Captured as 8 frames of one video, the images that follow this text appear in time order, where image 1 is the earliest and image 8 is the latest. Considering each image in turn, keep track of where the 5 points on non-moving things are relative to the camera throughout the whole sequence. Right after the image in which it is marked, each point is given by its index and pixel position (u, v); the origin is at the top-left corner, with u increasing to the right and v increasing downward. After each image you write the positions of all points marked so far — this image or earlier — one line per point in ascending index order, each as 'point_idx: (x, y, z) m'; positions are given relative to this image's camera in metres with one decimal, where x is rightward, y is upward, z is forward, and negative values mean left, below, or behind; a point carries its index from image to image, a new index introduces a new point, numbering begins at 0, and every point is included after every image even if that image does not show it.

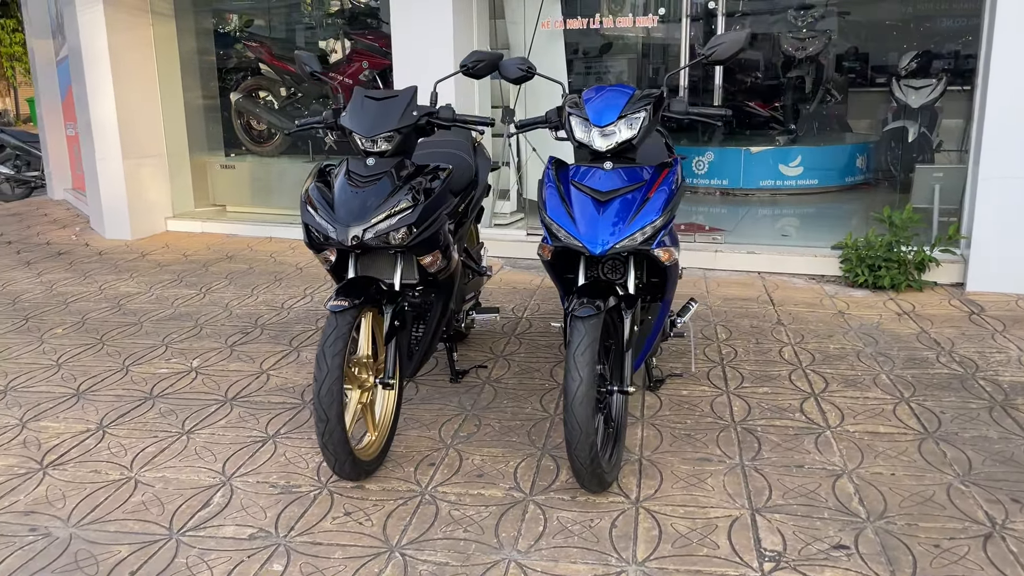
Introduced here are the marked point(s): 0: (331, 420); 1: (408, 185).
0: (-0.6, -0.4, +2.9) m
1: (-0.4, +0.4, +3.3) m
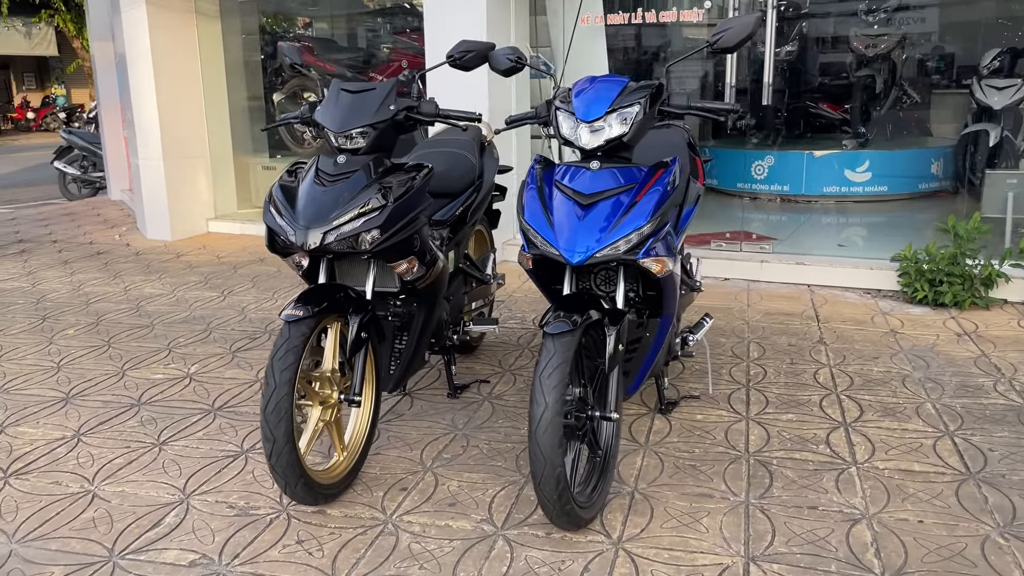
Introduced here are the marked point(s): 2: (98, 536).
0: (-0.7, -0.5, +2.7) m
1: (-0.4, +0.4, +3.0) m
2: (-1.3, -0.8, +2.8) m
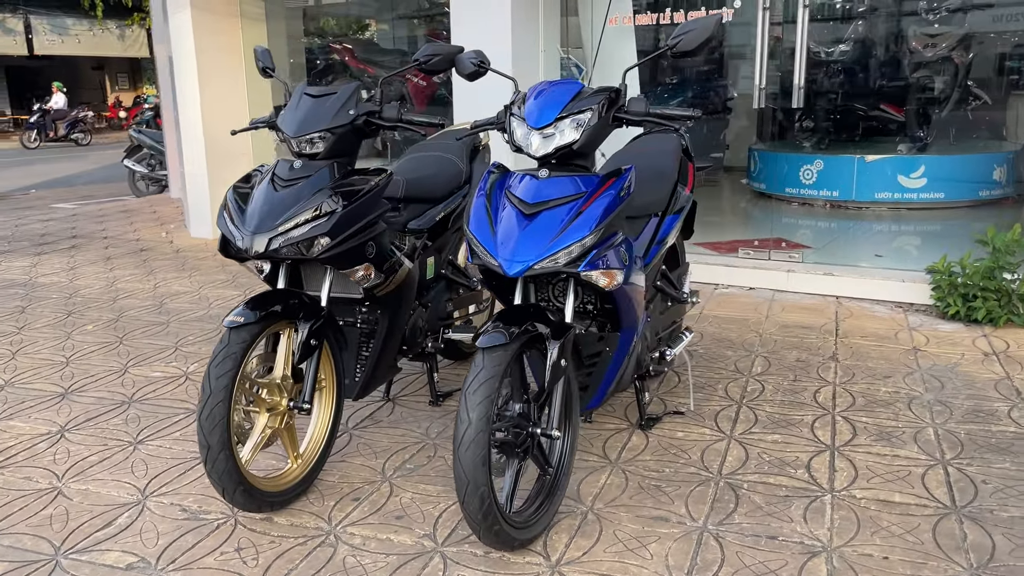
0: (-0.9, -0.5, +2.7) m
1: (-0.6, +0.3, +3.0) m
2: (-1.5, -0.8, +2.9) m
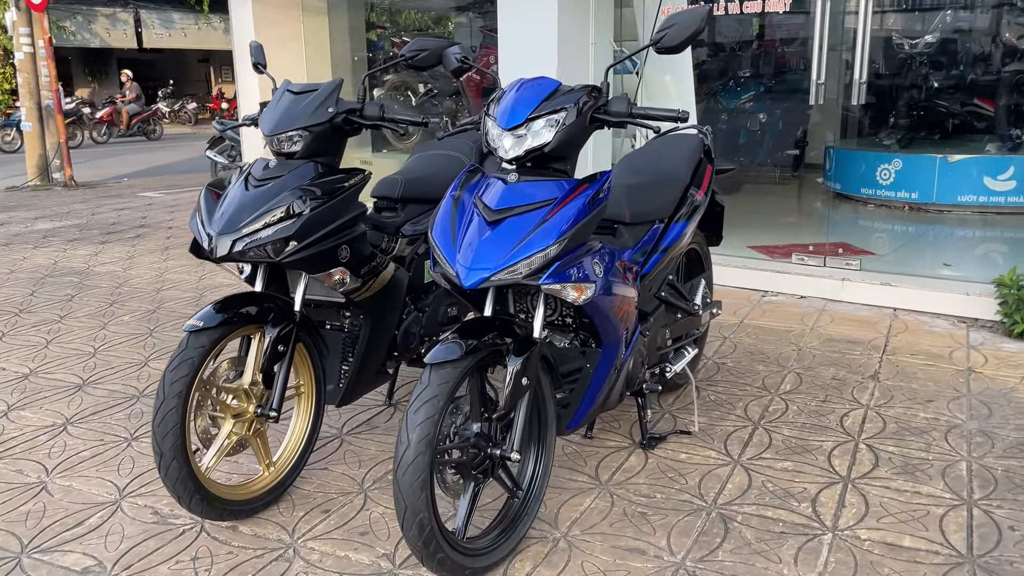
0: (-1.0, -0.5, +2.6) m
1: (-0.7, +0.3, +2.9) m
2: (-1.6, -0.8, +2.9) m
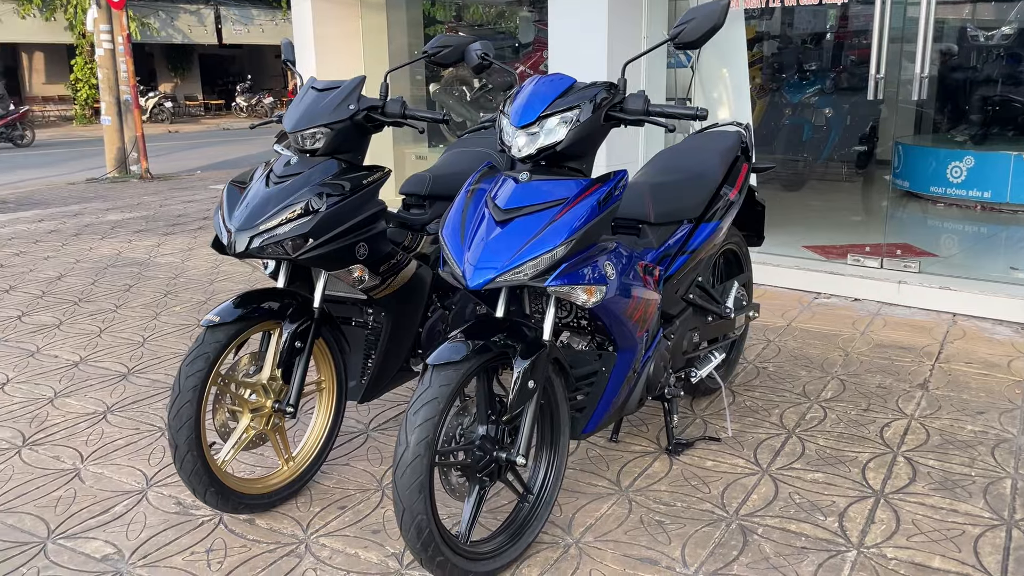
0: (-1.0, -0.5, +2.6) m
1: (-0.6, +0.3, +2.9) m
2: (-1.5, -0.8, +3.0) m
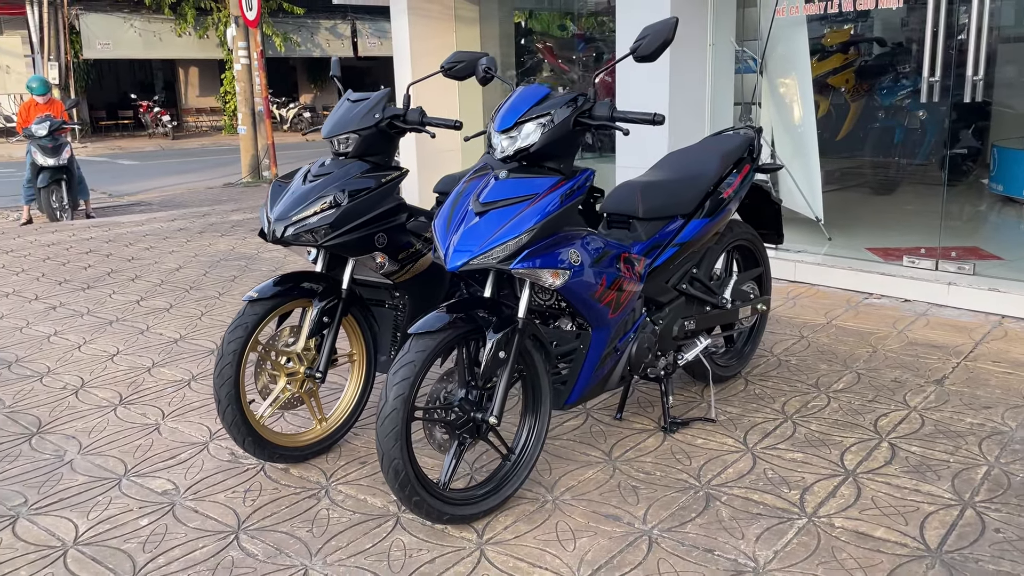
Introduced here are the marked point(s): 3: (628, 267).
0: (-1.0, -0.4, +3.1) m
1: (-0.6, +0.4, +3.3) m
2: (-1.5, -0.7, +3.6) m
3: (+0.4, +0.1, +3.1) m
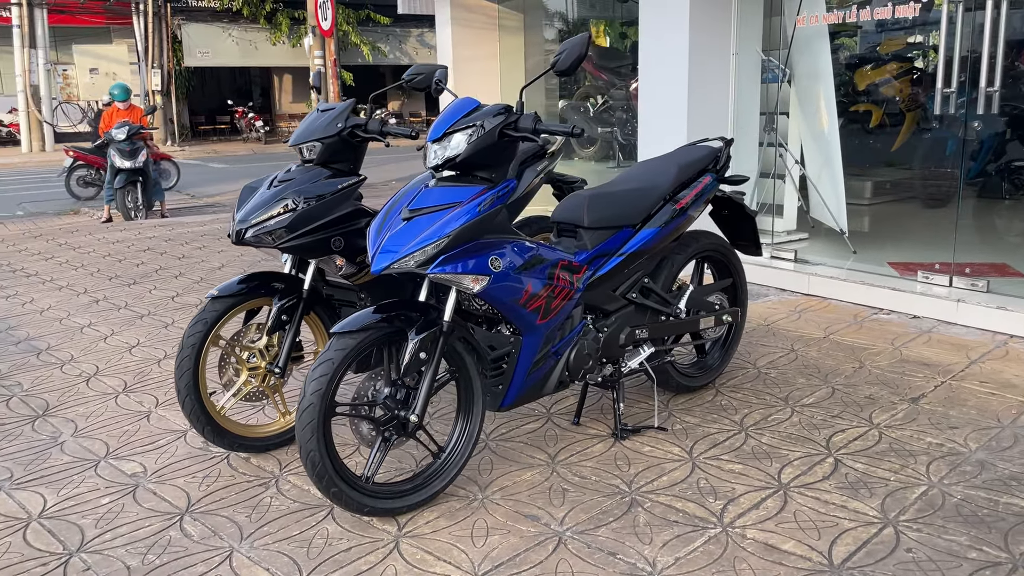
0: (-1.2, -0.4, +3.4) m
1: (-0.8, +0.4, +3.5) m
2: (-1.7, -0.7, +3.8) m
3: (+0.2, 0.0, +3.2) m
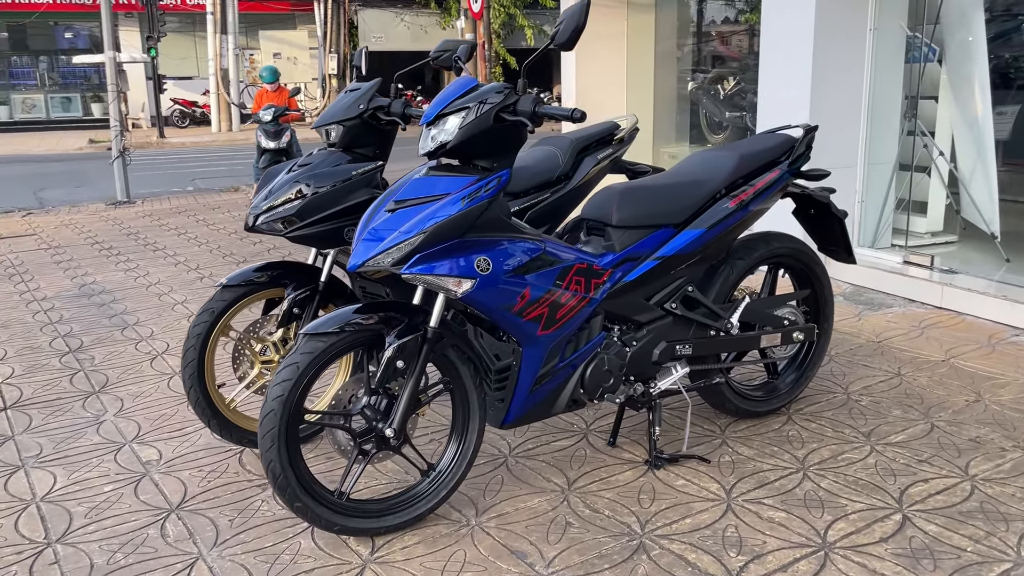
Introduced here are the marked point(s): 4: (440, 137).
0: (-1.2, -0.3, +3.2) m
1: (-0.7, +0.4, +3.3) m
2: (-1.5, -0.6, +3.8) m
3: (+0.2, 0.0, +2.8) m
4: (-0.2, +0.4, +2.6) m
